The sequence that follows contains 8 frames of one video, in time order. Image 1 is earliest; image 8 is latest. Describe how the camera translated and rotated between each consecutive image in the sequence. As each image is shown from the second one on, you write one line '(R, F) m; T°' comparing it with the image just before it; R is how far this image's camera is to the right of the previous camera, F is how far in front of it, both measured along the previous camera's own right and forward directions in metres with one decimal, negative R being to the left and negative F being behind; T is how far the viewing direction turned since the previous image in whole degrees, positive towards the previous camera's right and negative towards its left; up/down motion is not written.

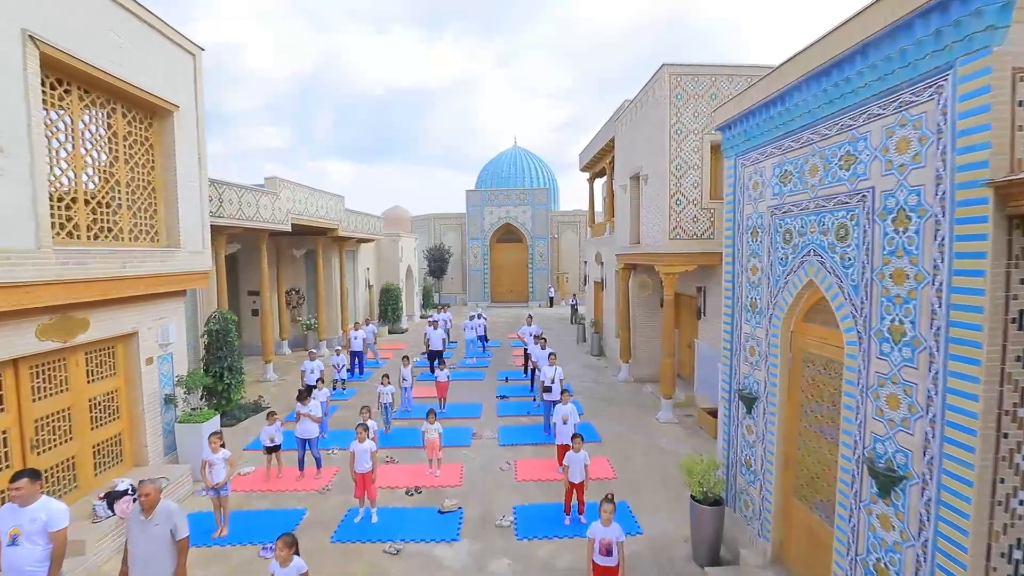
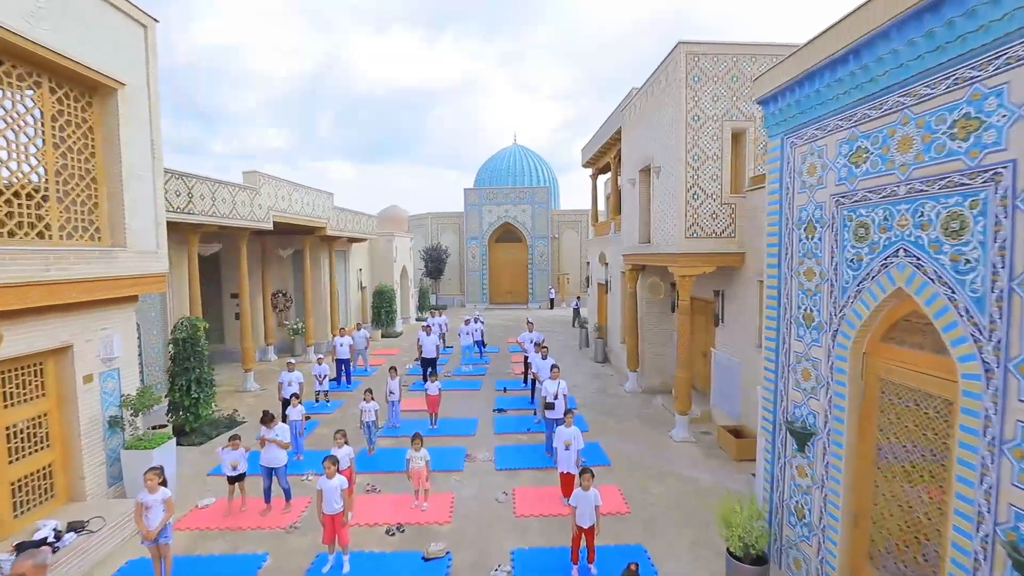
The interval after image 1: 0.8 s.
(0.0, +1.0) m; 0°
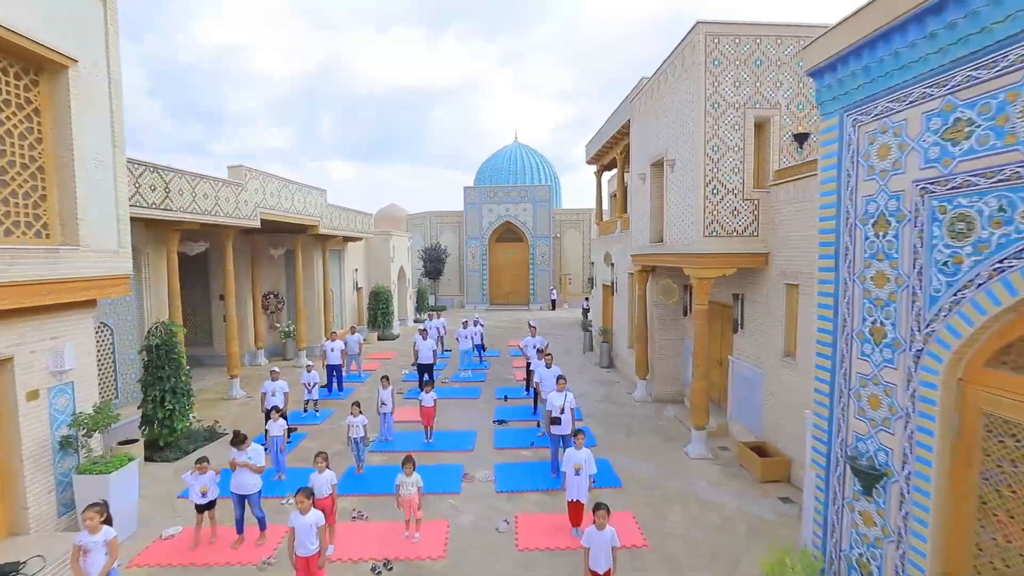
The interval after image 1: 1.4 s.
(0.0, +0.8) m; 0°
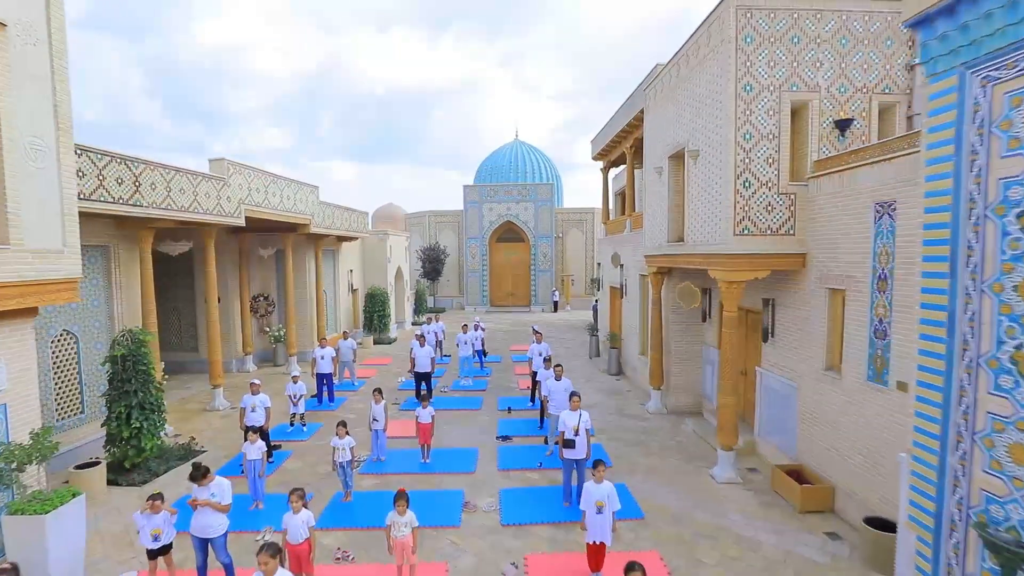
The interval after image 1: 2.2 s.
(-0.1, +0.9) m; 0°
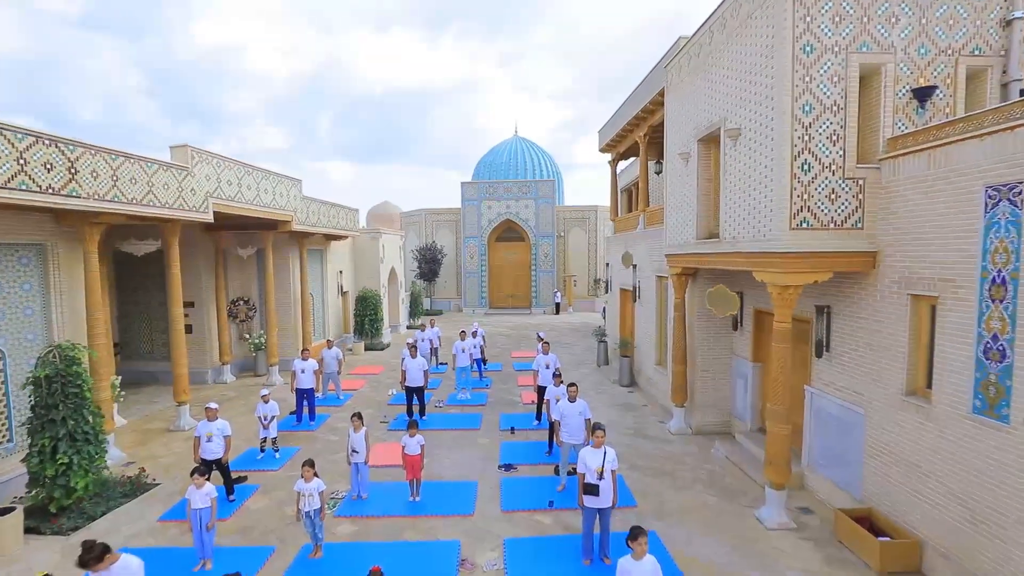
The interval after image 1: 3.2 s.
(-0.1, +1.3) m; 0°
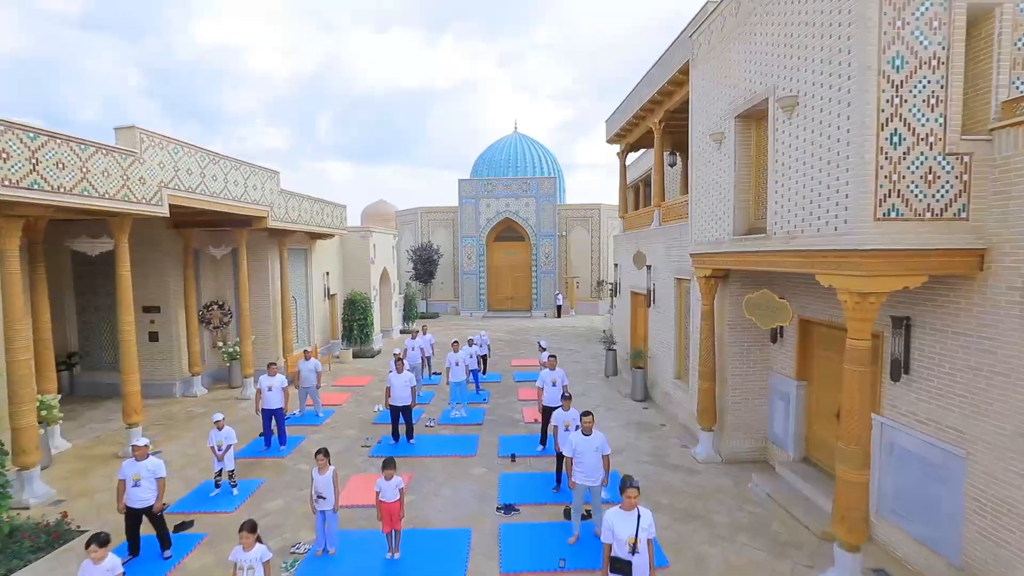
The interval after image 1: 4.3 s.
(0.0, +1.4) m; 0°
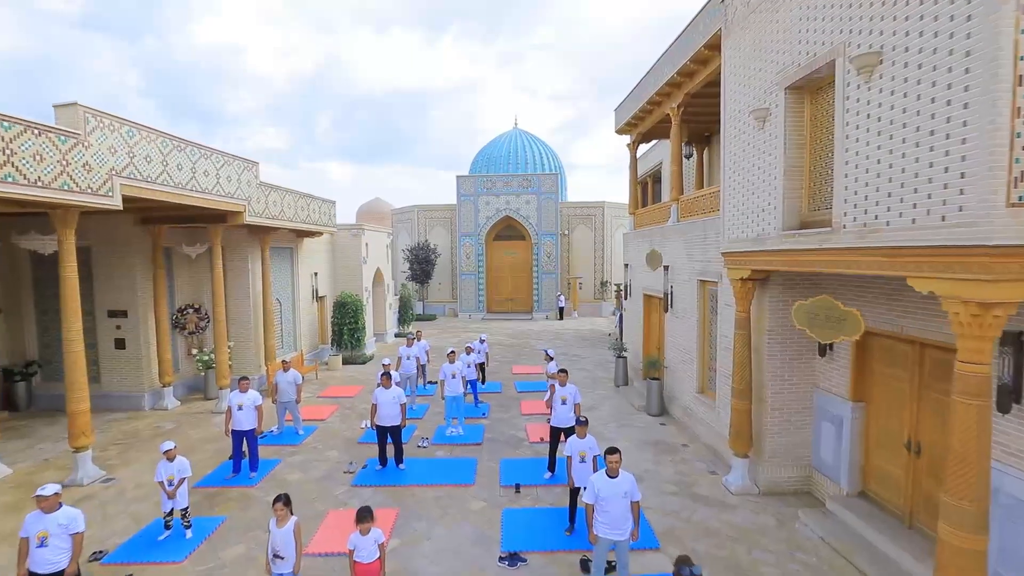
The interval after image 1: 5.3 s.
(-0.1, +1.2) m; 0°
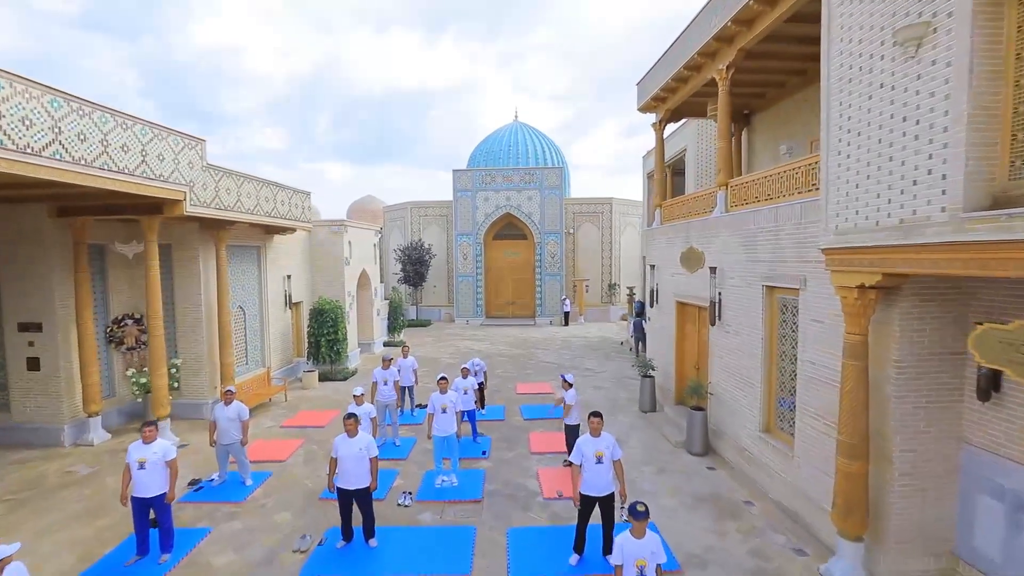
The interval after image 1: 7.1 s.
(-0.2, +2.2) m; 0°
